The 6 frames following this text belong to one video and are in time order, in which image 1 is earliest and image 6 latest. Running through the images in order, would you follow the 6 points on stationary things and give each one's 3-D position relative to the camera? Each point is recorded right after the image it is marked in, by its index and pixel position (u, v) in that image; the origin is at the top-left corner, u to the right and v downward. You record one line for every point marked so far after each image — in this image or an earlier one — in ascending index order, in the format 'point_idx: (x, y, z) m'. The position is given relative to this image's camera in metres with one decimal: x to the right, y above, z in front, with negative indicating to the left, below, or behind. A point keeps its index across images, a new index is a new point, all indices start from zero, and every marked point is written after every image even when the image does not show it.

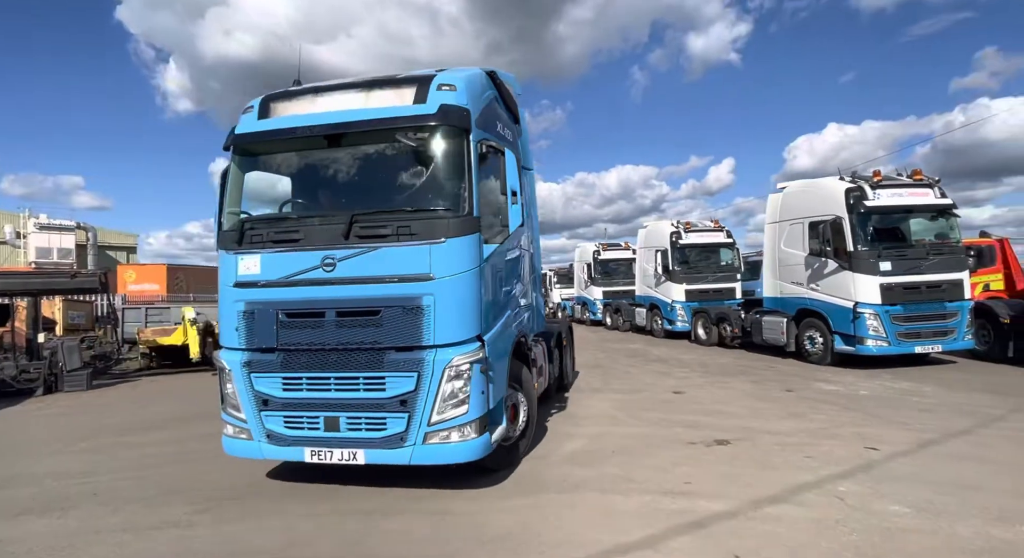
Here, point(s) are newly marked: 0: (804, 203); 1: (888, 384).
0: (+5.8, +1.5, +10.4) m
1: (+5.9, -1.6, +8.3) m
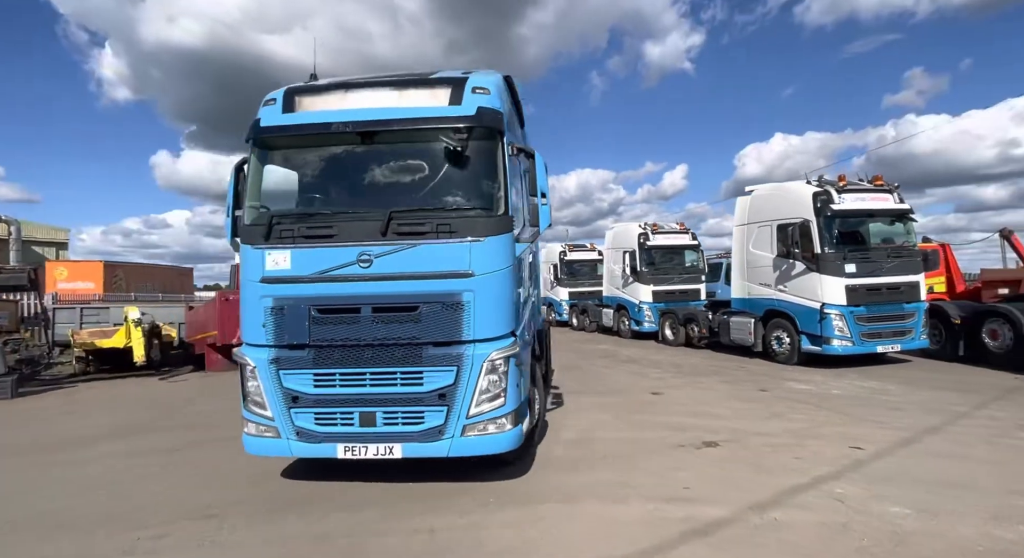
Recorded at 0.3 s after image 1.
0: (+5.3, +1.4, +10.6) m
1: (+5.6, -1.6, +8.6) m
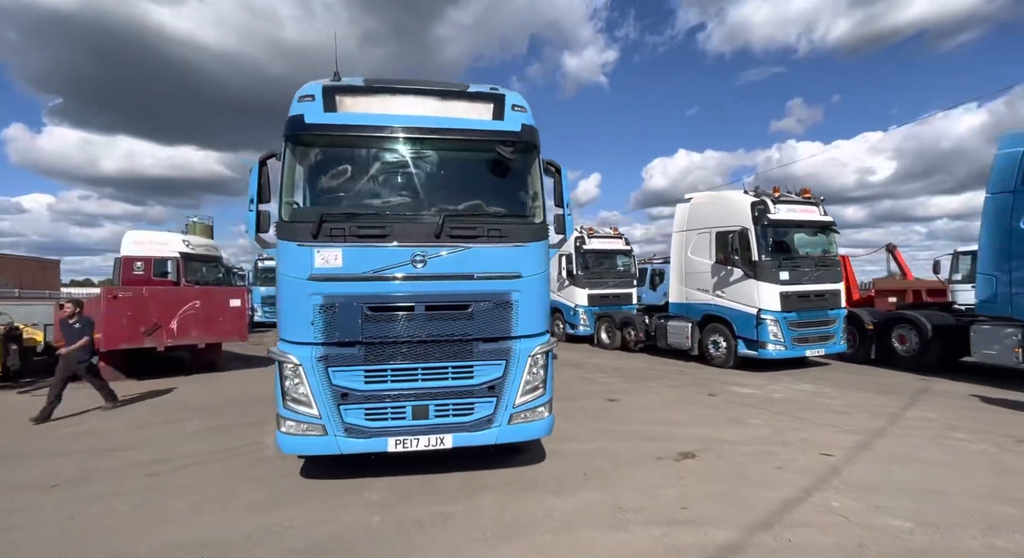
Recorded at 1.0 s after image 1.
0: (+4.1, +1.3, +10.8) m
1: (+4.7, -1.8, +8.8) m
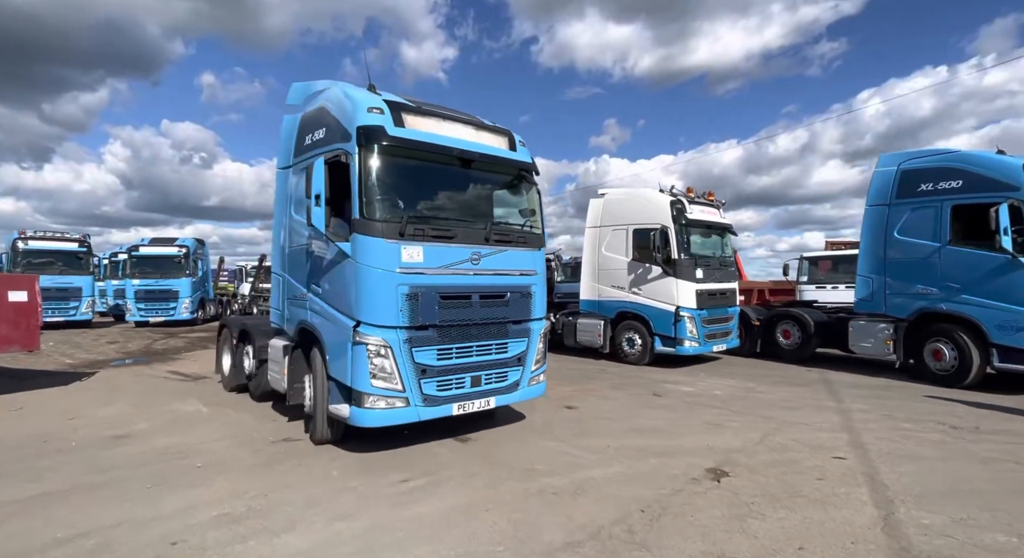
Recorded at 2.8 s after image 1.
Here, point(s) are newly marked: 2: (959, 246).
0: (+2.3, +1.4, +10.7) m
1: (+3.4, -1.7, +9.0) m
2: (+7.0, +0.5, +8.2) m
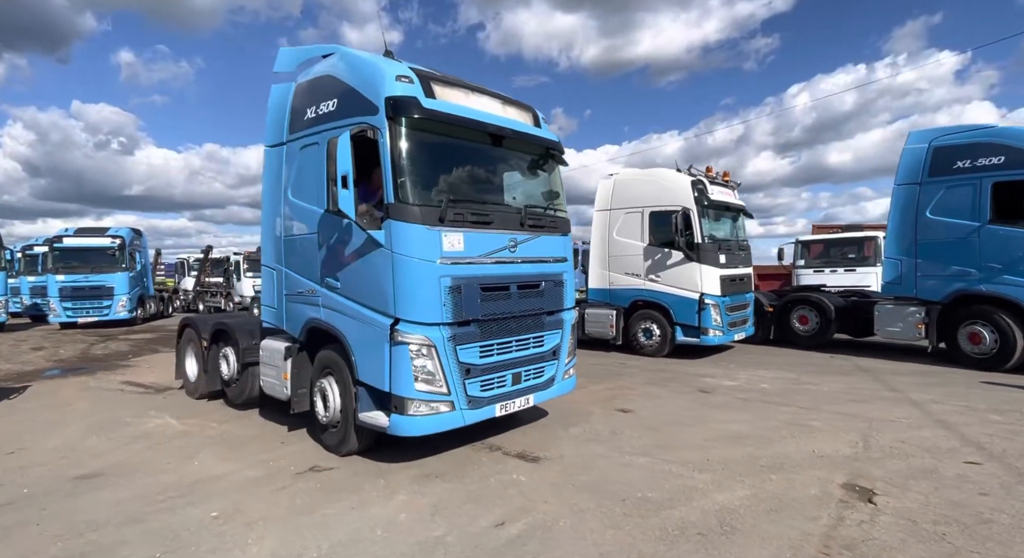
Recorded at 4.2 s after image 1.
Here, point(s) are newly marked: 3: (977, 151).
0: (+2.4, +1.6, +9.9) m
1: (+3.8, -1.5, +8.4) m
2: (+7.3, +0.8, +7.9) m
3: (+7.2, +2.0, +8.2) m
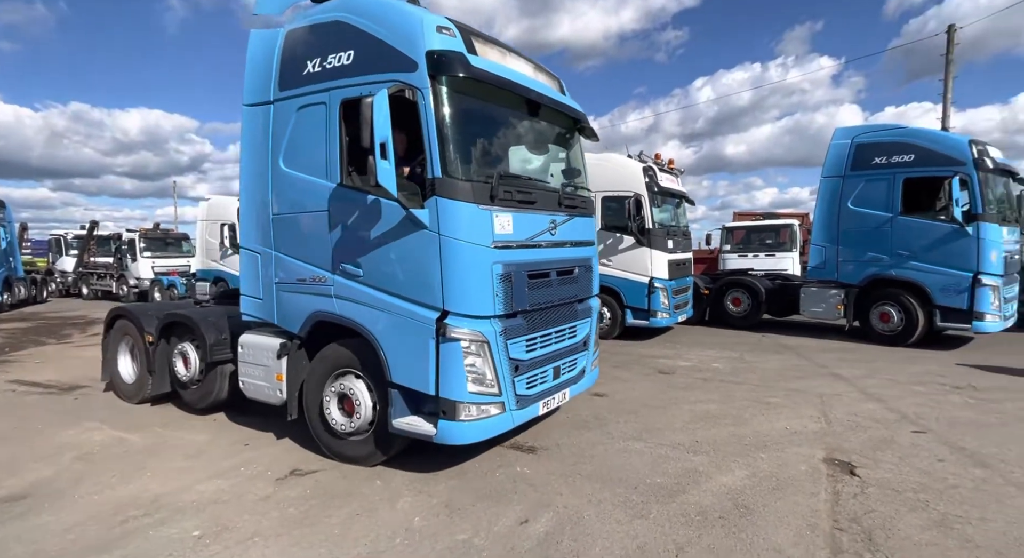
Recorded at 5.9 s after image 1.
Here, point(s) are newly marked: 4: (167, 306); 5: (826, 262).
0: (+1.6, +1.9, +10.0) m
1: (+3.1, -1.2, +8.8) m
2: (+6.7, +1.0, +8.8) m
3: (+6.5, +2.2, +9.1) m
4: (-4.2, -0.3, +6.2) m
5: (+5.8, +0.3, +9.8) m
